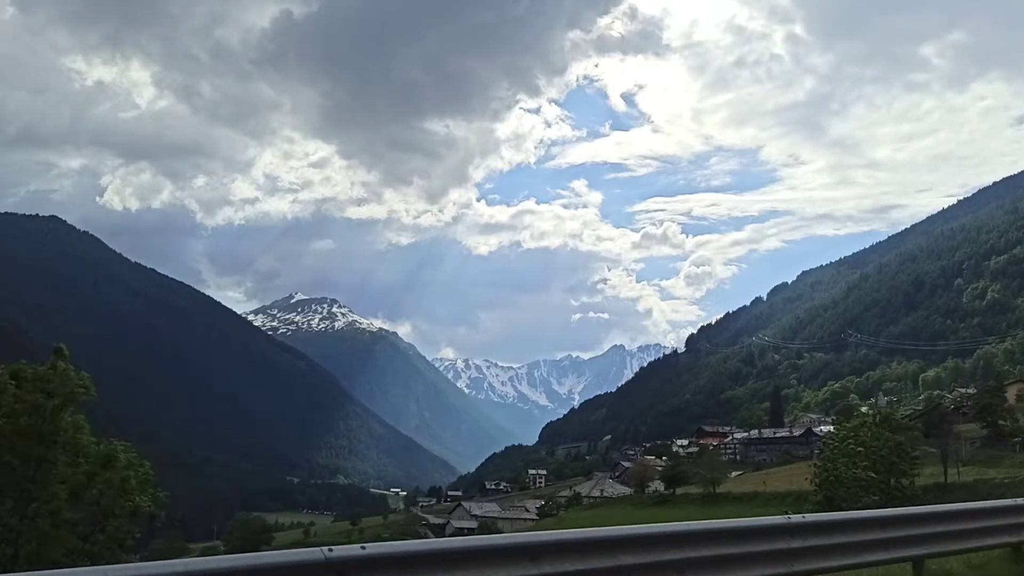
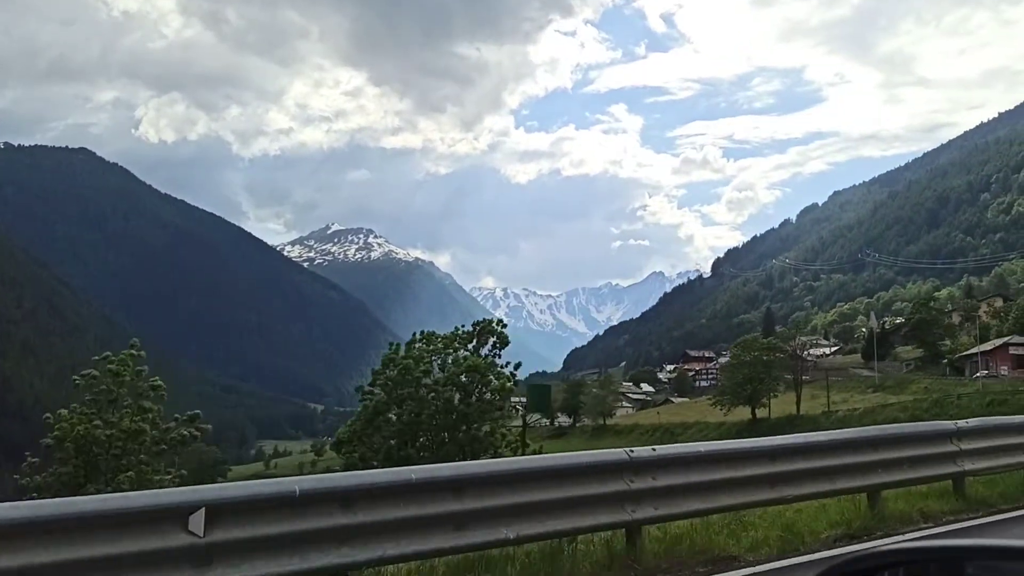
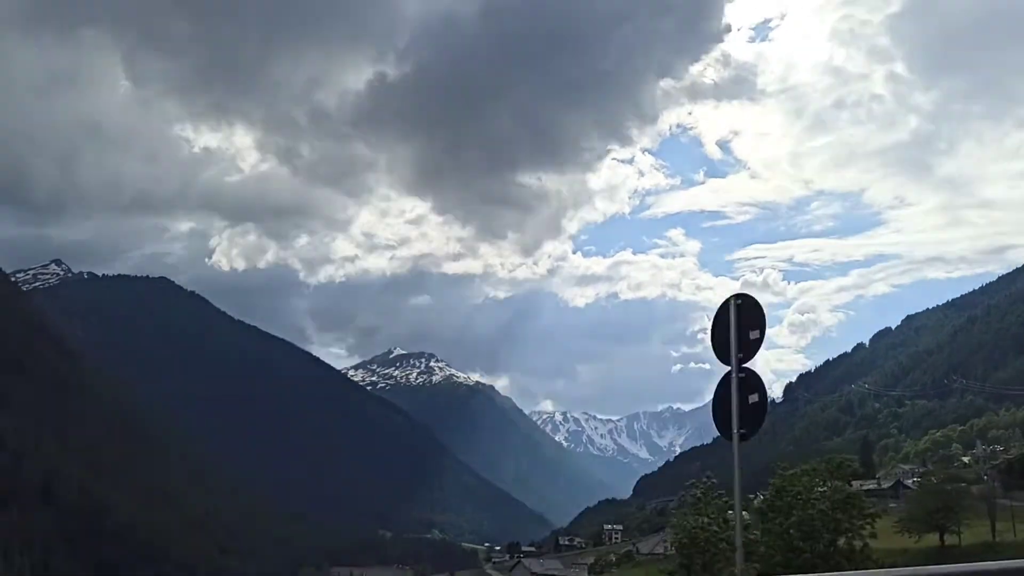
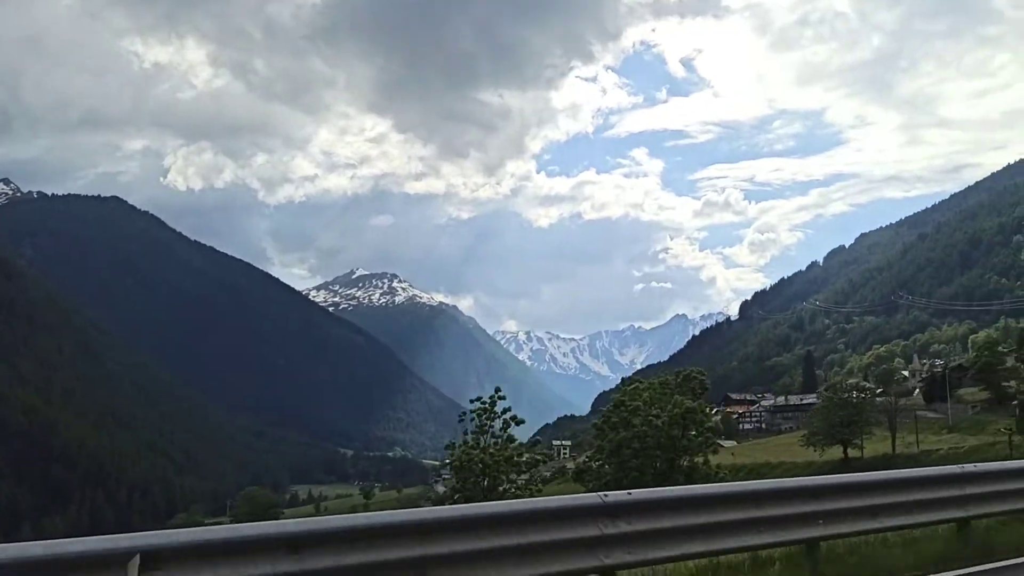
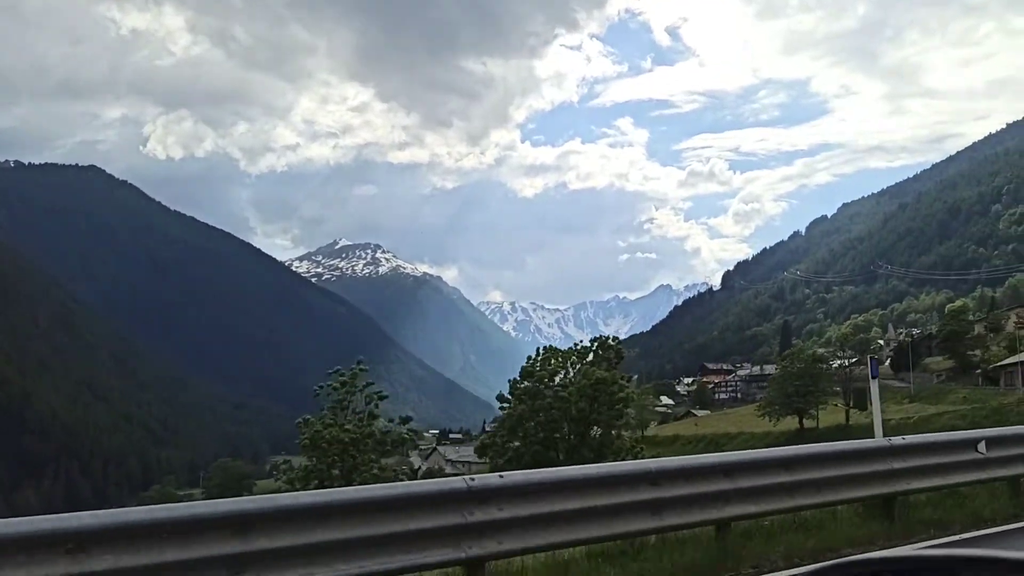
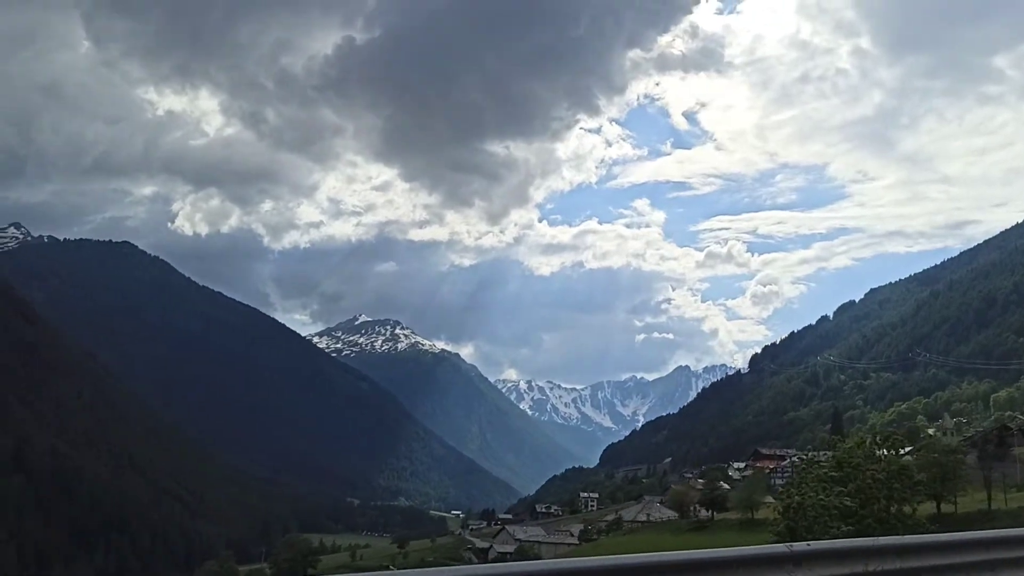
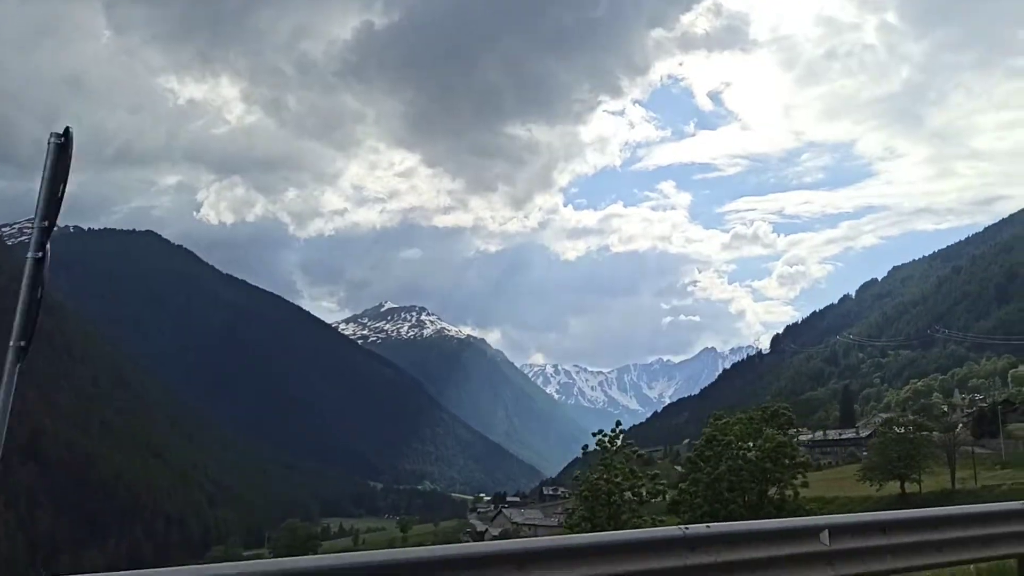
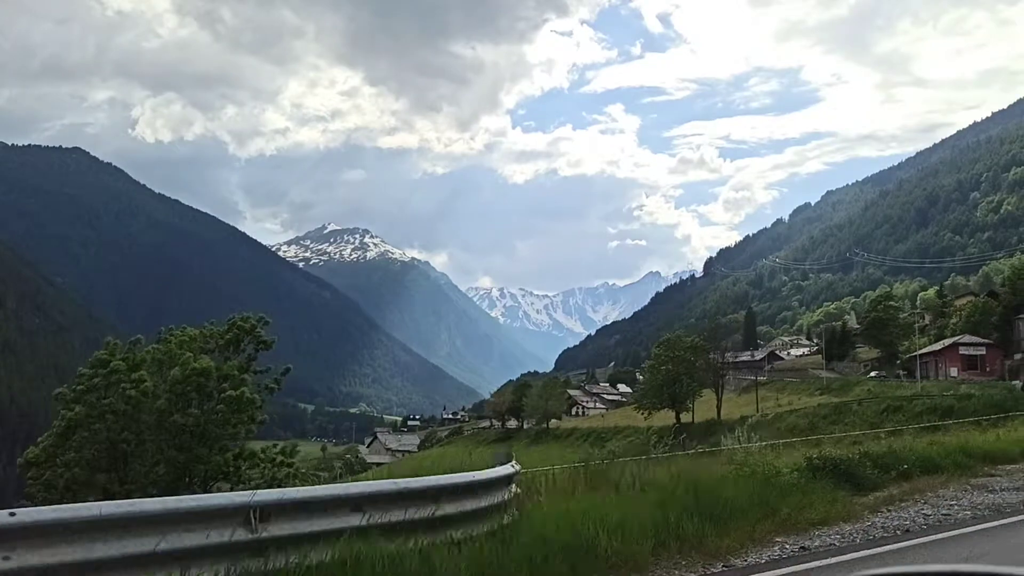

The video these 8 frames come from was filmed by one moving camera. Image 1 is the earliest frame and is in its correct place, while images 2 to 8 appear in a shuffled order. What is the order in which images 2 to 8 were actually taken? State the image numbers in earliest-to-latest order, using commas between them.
6, 3, 7, 4, 5, 2, 8
